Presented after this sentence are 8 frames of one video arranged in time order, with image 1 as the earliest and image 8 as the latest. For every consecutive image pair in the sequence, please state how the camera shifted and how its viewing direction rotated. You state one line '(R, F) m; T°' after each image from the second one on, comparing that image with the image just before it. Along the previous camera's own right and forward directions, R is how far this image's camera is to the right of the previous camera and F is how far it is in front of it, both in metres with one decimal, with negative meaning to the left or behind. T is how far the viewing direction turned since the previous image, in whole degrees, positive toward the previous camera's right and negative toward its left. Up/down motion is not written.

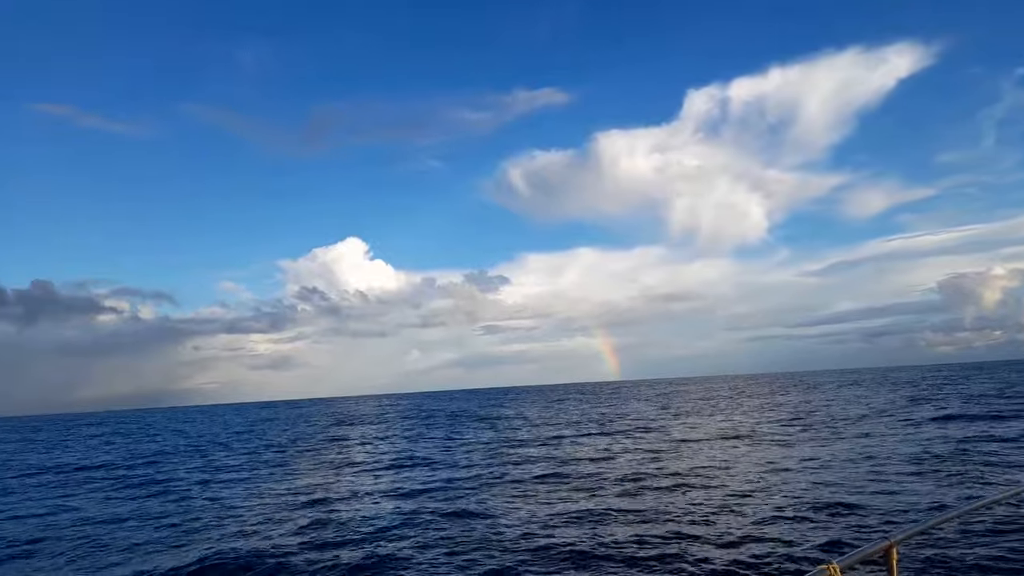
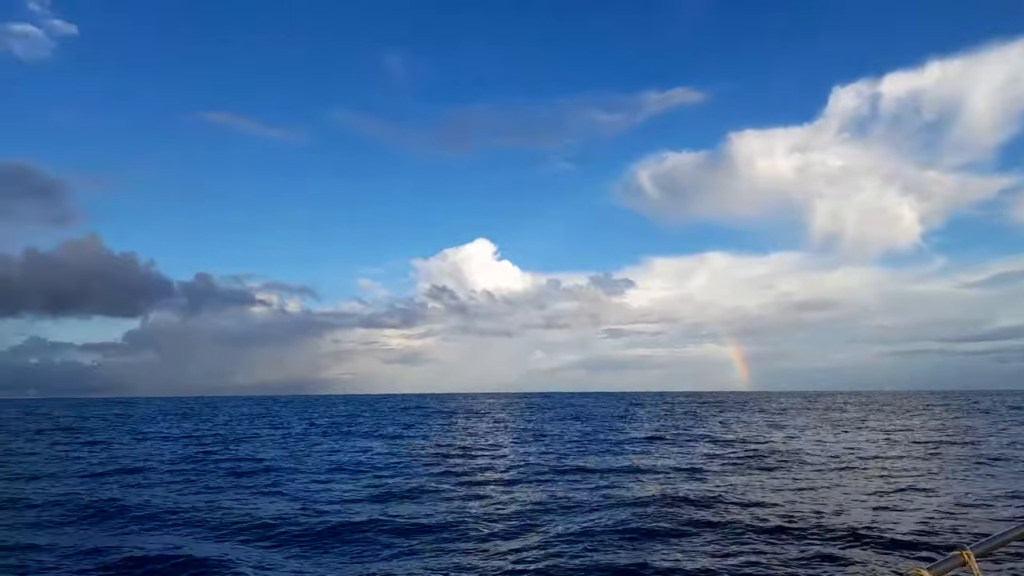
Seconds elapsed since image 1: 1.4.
(-2.7, -3.0) m; -10°
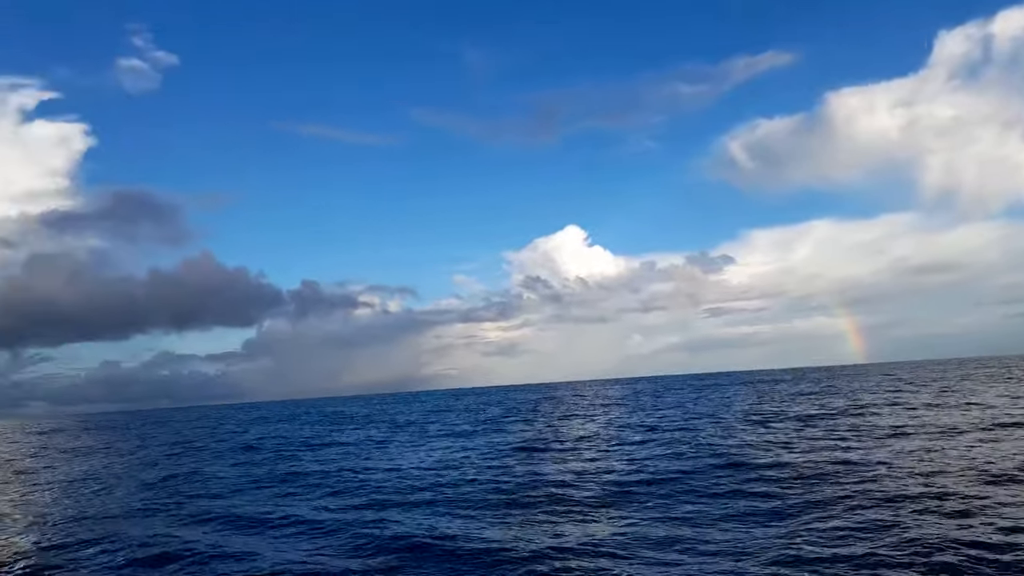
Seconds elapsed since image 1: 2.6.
(+2.7, +0.3) m; -8°
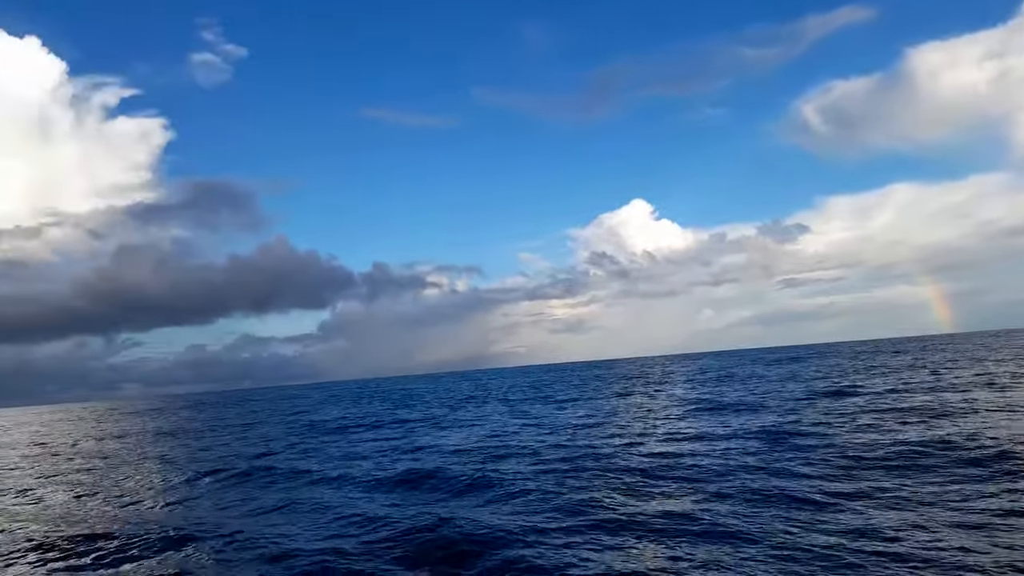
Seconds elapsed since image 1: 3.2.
(+0.9, -0.1) m; -5°
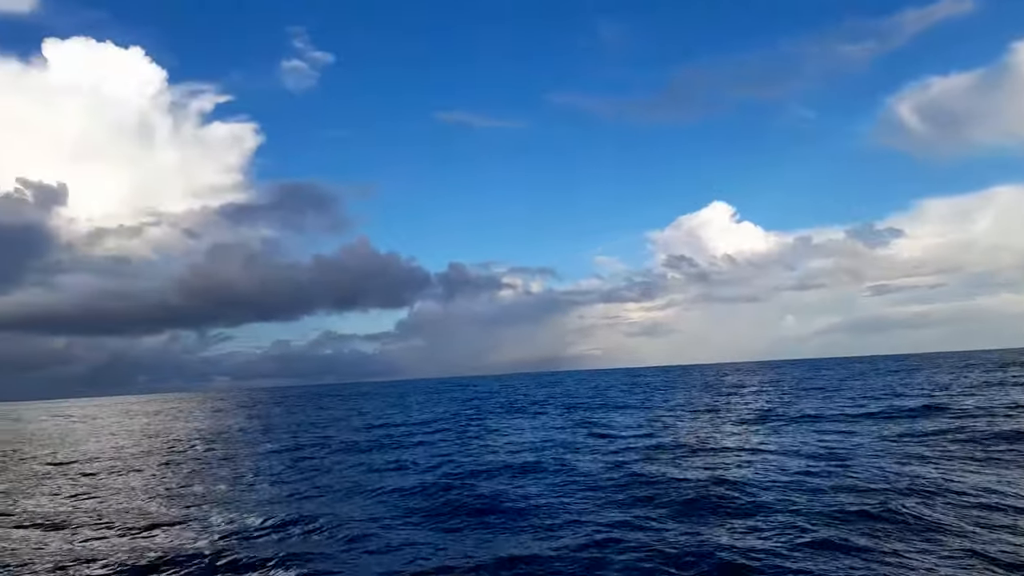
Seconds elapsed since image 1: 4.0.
(+0.5, +0.8) m; -6°
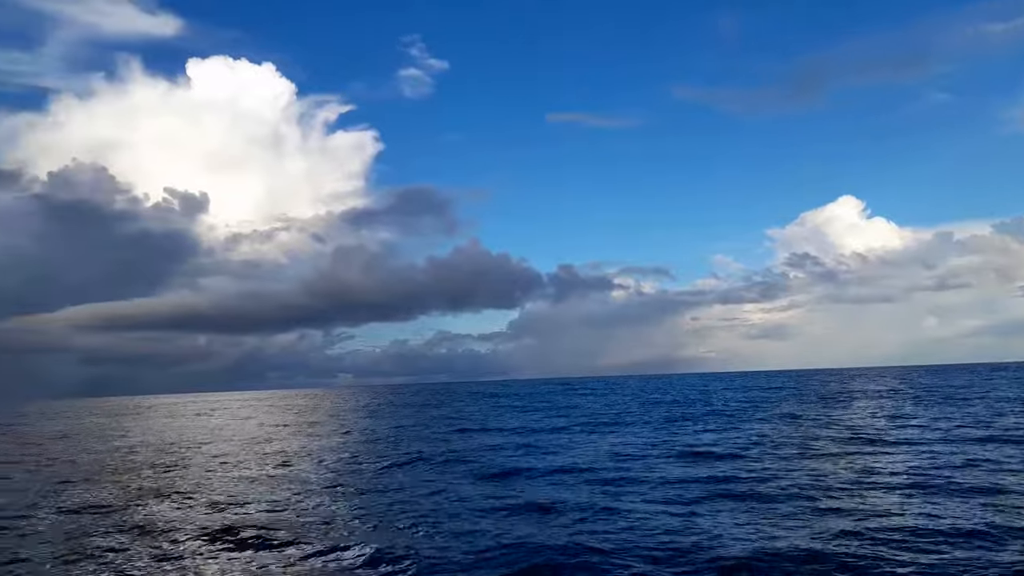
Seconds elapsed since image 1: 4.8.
(+1.4, +0.7) m; -9°
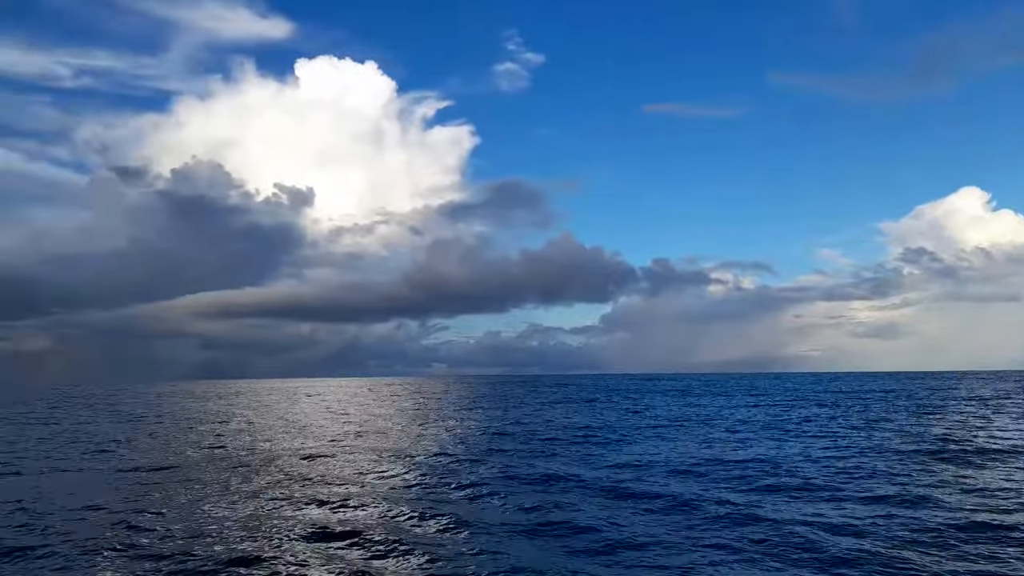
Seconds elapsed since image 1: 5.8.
(+1.2, -0.1) m; -8°
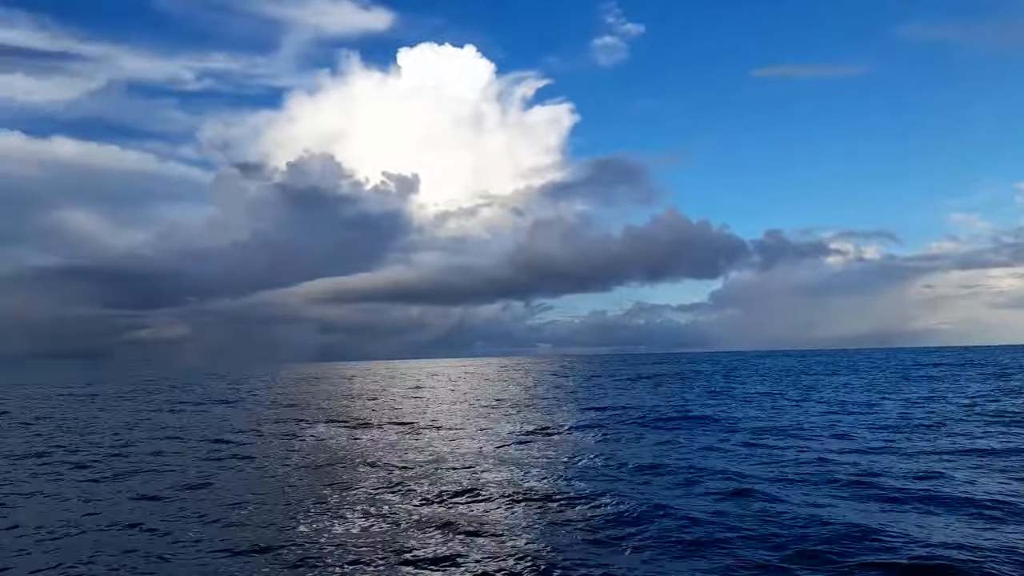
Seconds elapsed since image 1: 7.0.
(+1.6, +0.3) m; -8°
